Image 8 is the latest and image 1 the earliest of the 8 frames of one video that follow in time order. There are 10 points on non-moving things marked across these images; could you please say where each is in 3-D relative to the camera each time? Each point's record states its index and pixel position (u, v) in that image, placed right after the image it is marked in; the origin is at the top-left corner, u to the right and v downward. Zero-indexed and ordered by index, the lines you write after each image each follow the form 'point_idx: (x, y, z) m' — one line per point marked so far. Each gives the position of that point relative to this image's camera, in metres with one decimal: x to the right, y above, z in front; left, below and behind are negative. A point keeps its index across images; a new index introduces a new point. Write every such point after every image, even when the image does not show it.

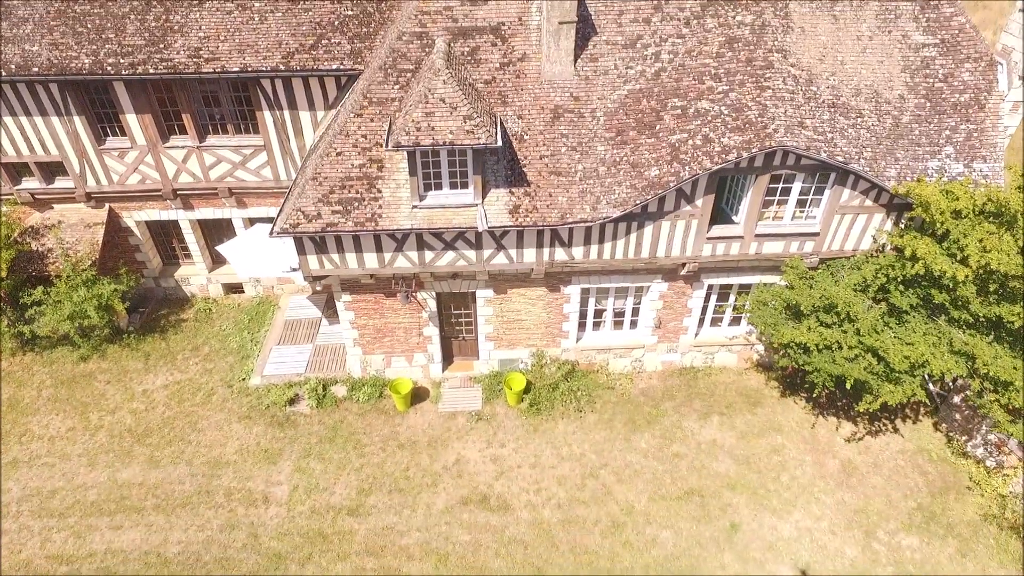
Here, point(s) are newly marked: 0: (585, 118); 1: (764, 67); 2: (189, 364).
0: (+1.5, +3.6, +12.9) m
1: (+5.1, +4.5, +12.5) m
2: (-8.8, -2.1, +16.9) m
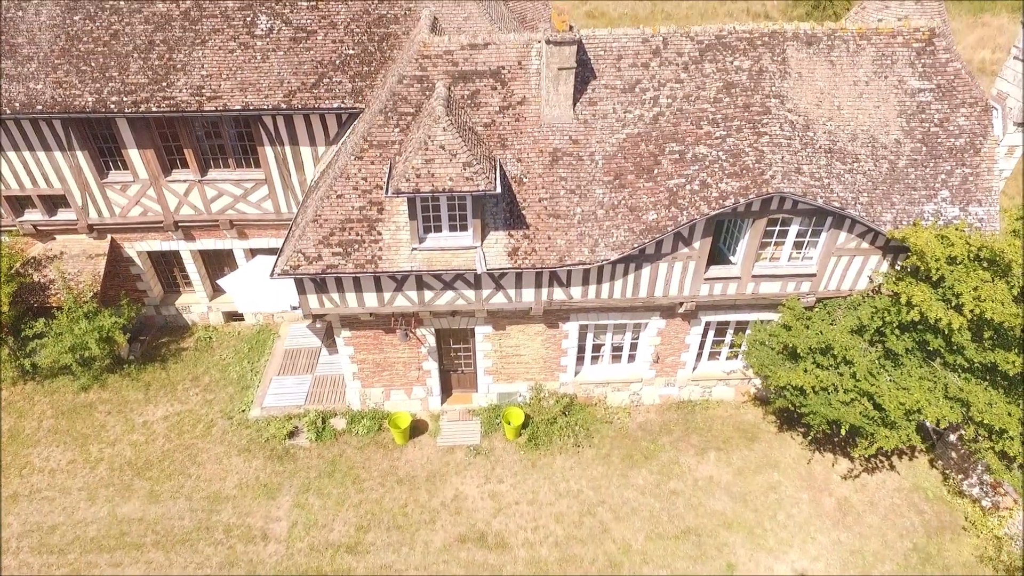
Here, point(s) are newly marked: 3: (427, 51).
0: (+1.5, +2.7, +13.0) m
1: (+5.1, +3.6, +12.7) m
2: (-8.9, -2.9, +17.0) m
3: (-1.8, +5.0, +13.0) m
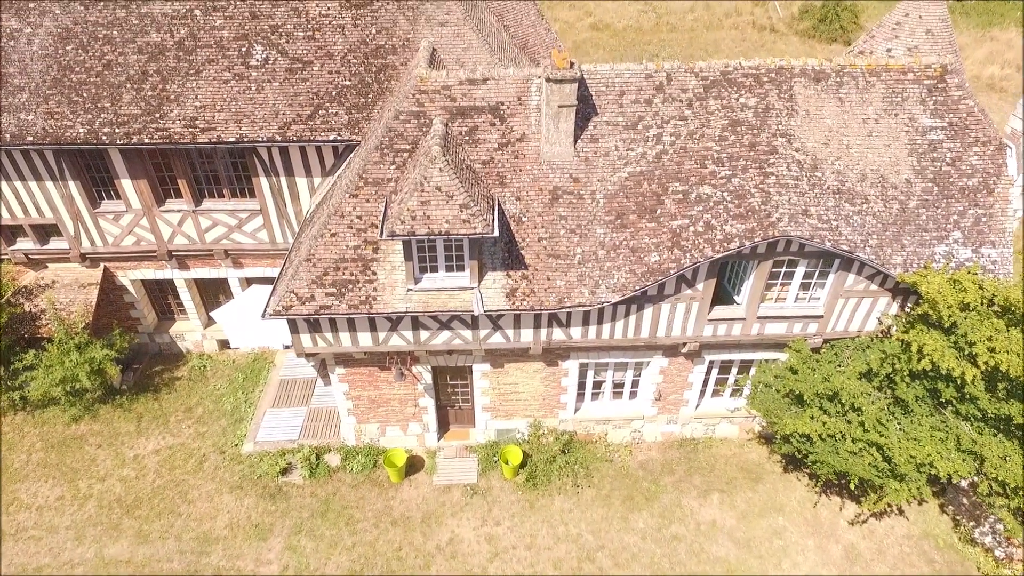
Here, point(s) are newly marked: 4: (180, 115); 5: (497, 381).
0: (+1.5, +1.8, +12.7) m
1: (+5.1, +2.7, +12.3) m
2: (-8.9, -3.8, +16.6) m
3: (-1.8, +4.2, +12.7) m
4: (-7.6, +4.0, +14.1) m
5: (-0.4, -2.2, +14.8) m
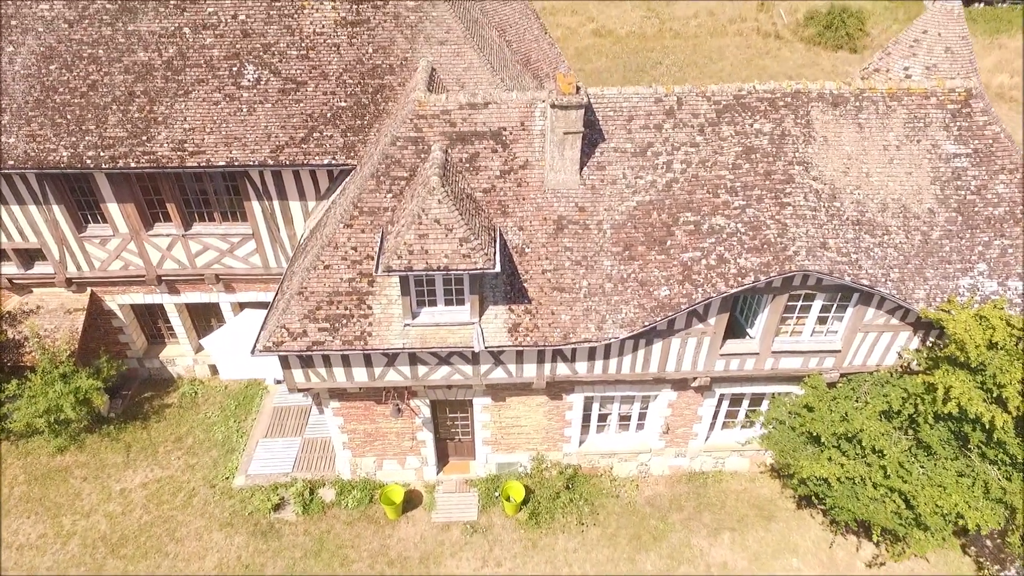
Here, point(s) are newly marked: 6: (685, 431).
0: (+1.5, +1.1, +12.0) m
1: (+5.1, +2.0, +11.7) m
2: (-8.9, -4.4, +16.0) m
3: (-1.7, +3.5, +12.1) m
4: (-7.5, +3.3, +13.5) m
5: (-0.3, -2.9, +14.2) m
6: (+4.2, -3.4, +14.8) m
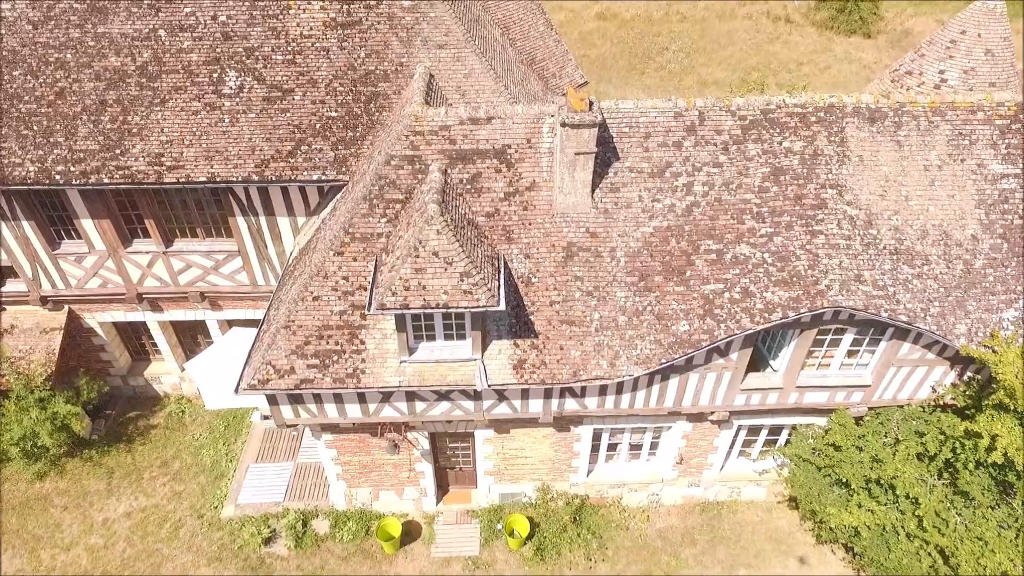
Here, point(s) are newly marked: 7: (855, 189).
0: (+1.6, +0.5, +11.1) m
1: (+5.2, +1.4, +10.7) m
2: (-8.8, -4.9, +15.2) m
3: (-1.6, +2.9, +11.0) m
4: (-7.4, +2.8, +12.4) m
5: (-0.2, -3.4, +13.4) m
6: (+4.2, -3.9, +14.0) m
7: (+6.0, +1.7, +10.8) m
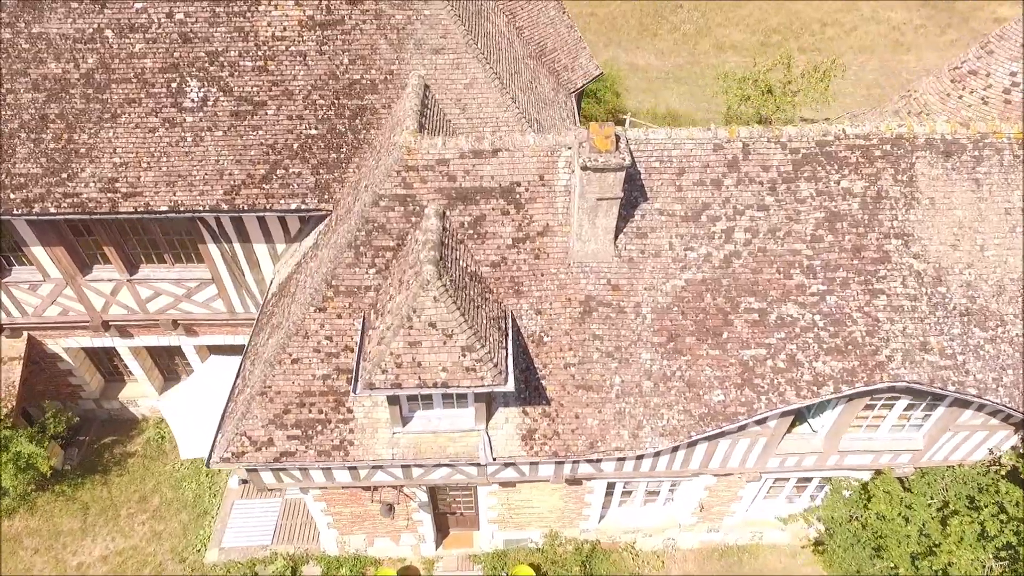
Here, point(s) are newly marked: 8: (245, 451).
0: (+1.8, -0.4, +9.6) m
1: (+5.4, +0.4, +9.1) m
2: (-8.7, -5.4, +14.1) m
3: (-1.5, +2.0, +9.3) m
4: (-7.3, +1.9, +10.7) m
5: (-0.1, -4.2, +12.2) m
6: (+4.4, -4.6, +12.9) m
7: (+6.2, +0.7, +9.2) m
8: (-4.1, -2.5, +9.5) m
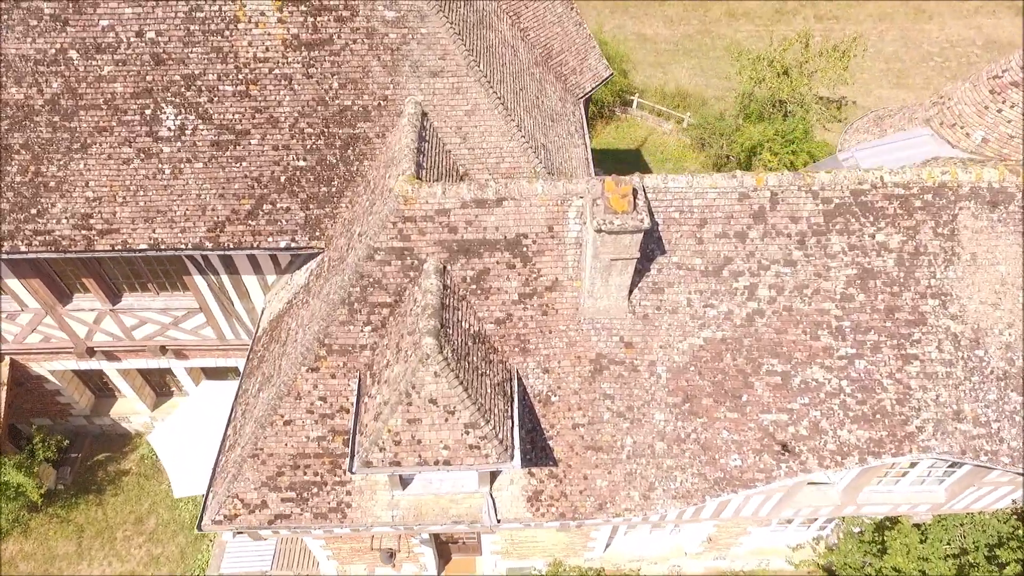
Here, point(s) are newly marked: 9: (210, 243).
0: (+1.9, -1.2, +9.0) m
1: (+5.5, -0.5, +8.5) m
2: (-8.6, -5.8, +13.9) m
3: (-1.4, +1.1, +8.6) m
4: (-7.2, +1.2, +9.9) m
5: (0.0, -4.8, +11.9) m
6: (+4.4, -5.2, +12.6) m
7: (+6.2, -0.1, +8.6) m
8: (-4.0, -3.4, +9.0) m
9: (-4.9, +0.7, +9.9) m
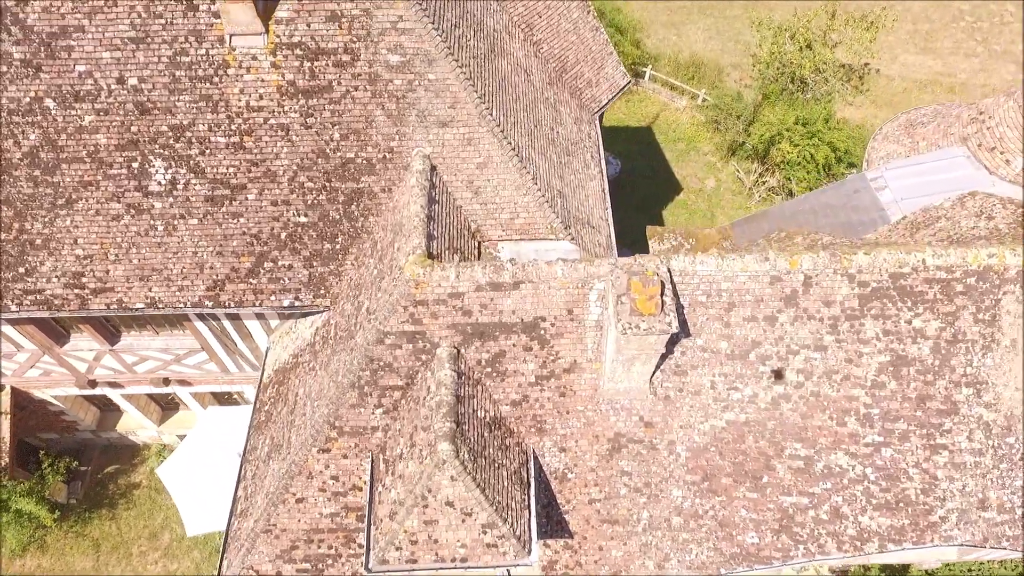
0: (+2.1, -2.3, +8.8) m
1: (+5.7, -1.6, +8.2) m
2: (-8.4, -6.3, +14.2) m
3: (-1.2, 0.0, +8.1) m
4: (-7.0, +0.2, +9.4) m
5: (+0.2, -5.5, +12.1) m
6: (+4.7, -5.8, +12.8) m
7: (+6.5, -1.3, +8.2) m
8: (-3.8, -4.4, +9.0) m
9: (-4.6, -0.3, +9.4) m
